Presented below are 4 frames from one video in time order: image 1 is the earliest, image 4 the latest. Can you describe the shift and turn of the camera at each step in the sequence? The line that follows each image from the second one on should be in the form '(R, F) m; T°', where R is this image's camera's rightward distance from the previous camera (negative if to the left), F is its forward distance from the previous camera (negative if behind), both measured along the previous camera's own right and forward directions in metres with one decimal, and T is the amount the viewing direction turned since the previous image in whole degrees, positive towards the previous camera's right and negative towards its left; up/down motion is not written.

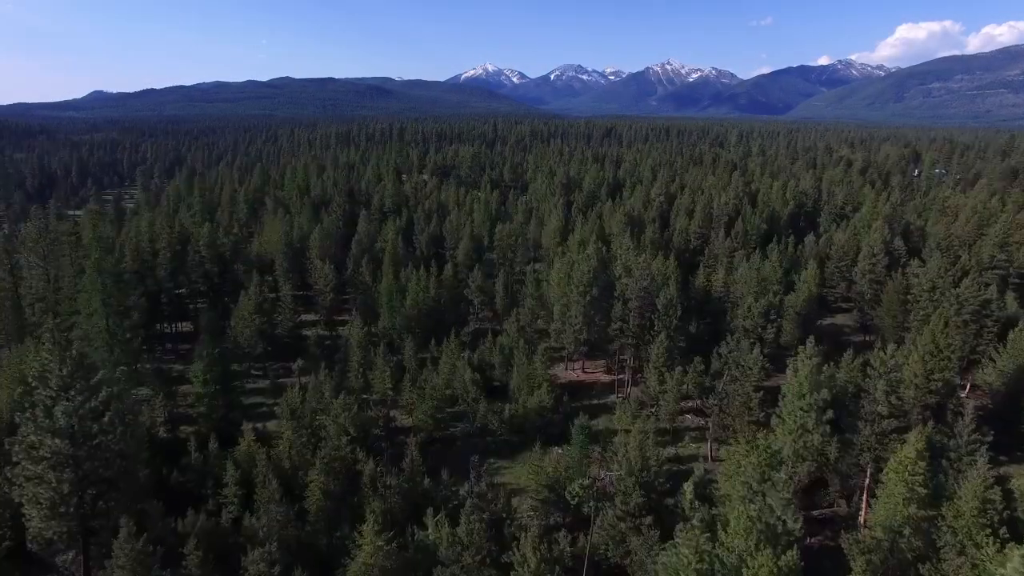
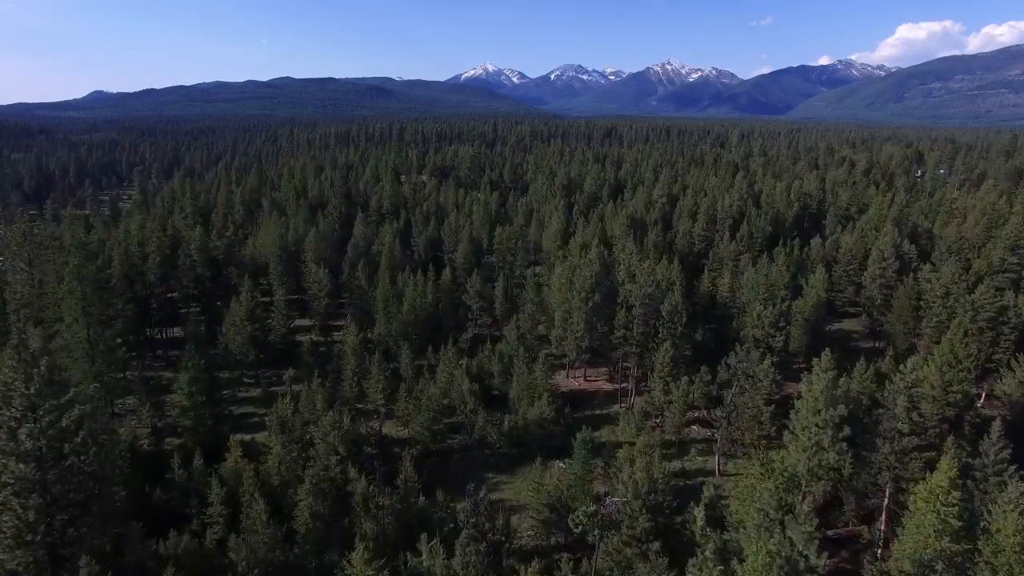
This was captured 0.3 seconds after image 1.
(0.0, +1.8) m; 0°
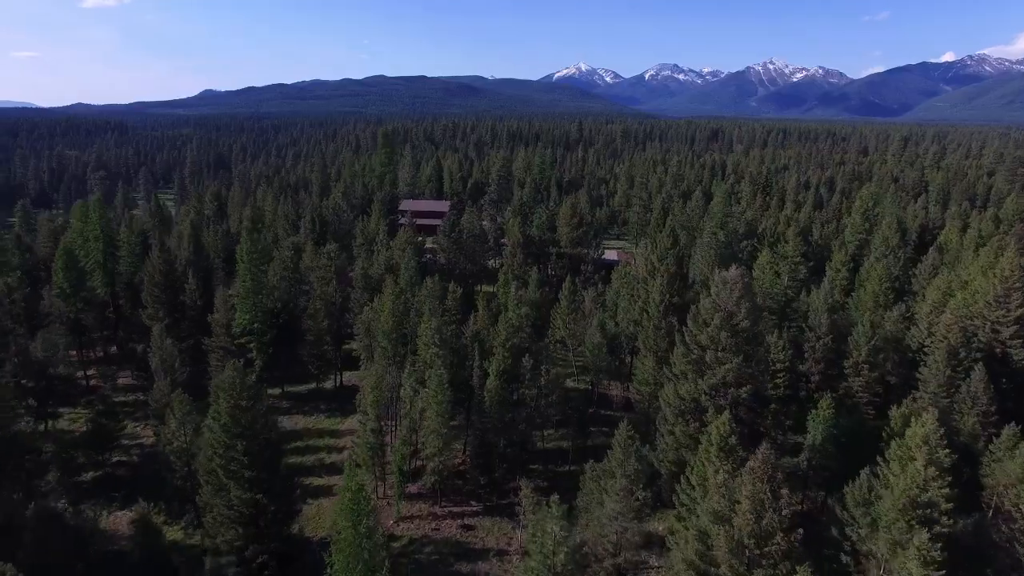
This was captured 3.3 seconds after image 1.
(+2.0, +70.7) m; -7°
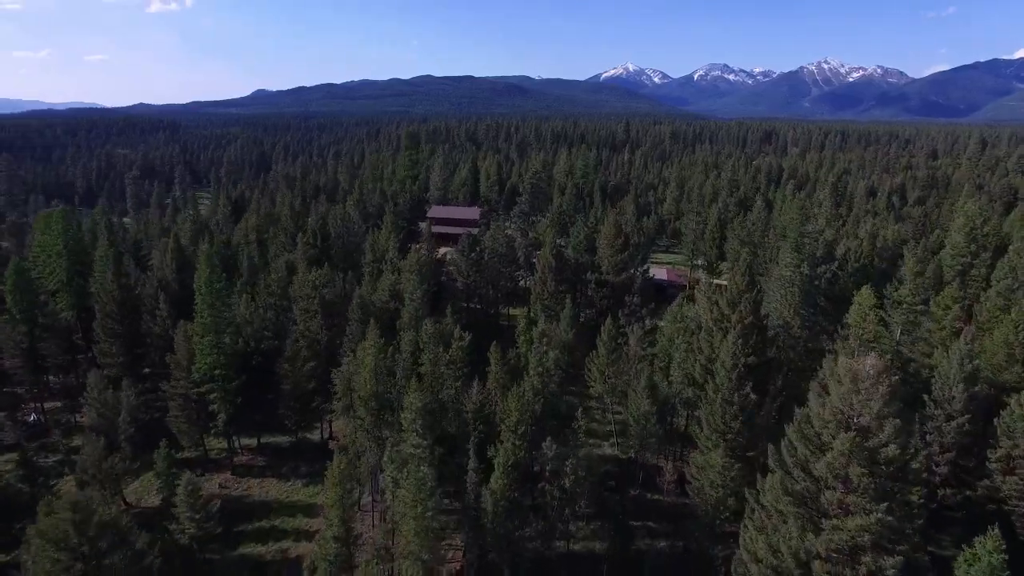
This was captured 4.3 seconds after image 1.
(+1.1, +10.5) m; -4°
